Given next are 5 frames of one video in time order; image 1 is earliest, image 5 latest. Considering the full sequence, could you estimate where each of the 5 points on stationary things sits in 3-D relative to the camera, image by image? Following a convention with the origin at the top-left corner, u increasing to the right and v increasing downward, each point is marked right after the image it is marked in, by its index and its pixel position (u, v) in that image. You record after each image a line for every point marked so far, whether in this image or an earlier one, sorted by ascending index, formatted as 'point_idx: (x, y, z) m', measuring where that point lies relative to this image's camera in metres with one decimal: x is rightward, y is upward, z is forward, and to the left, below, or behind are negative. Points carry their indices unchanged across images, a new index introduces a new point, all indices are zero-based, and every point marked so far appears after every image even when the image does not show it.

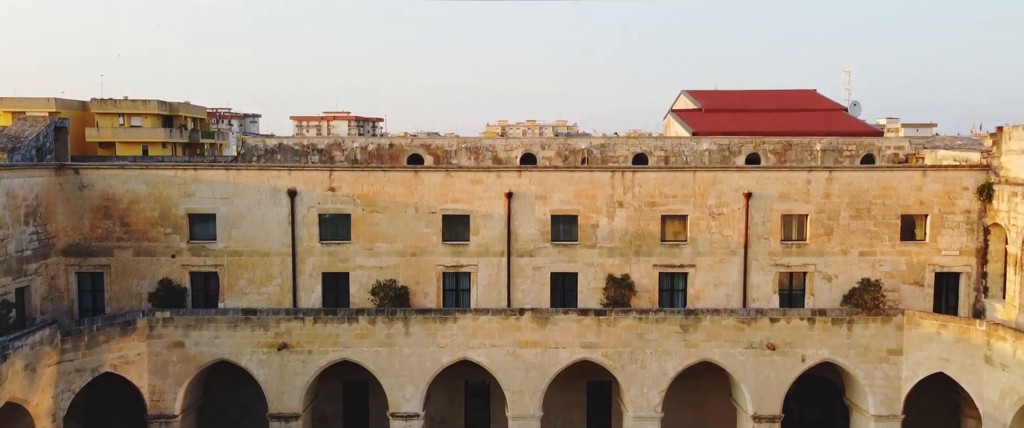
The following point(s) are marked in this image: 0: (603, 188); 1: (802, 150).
0: (+2.0, +0.6, +15.8) m
1: (+7.5, +1.7, +18.6) m
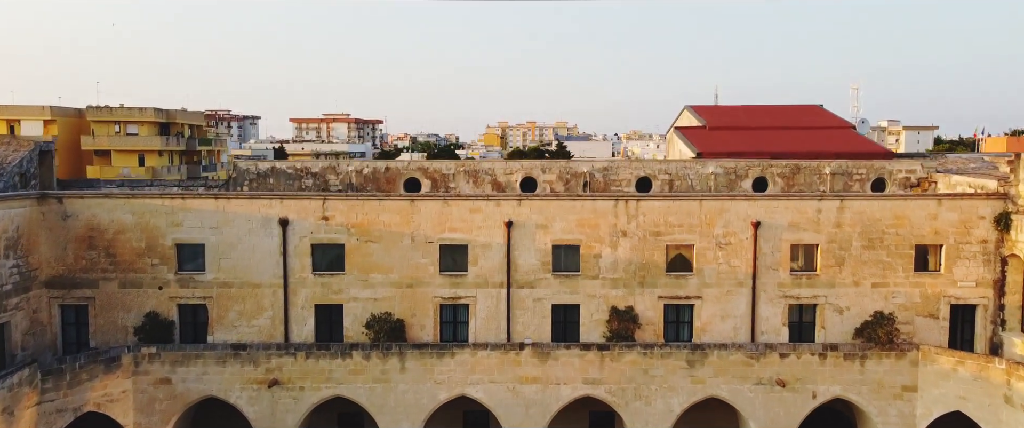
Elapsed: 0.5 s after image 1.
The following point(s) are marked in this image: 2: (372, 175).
0: (+2.0, -0.1, +15.3) m
1: (+7.5, +1.0, +18.0) m
2: (-3.5, +1.0, +18.0) m
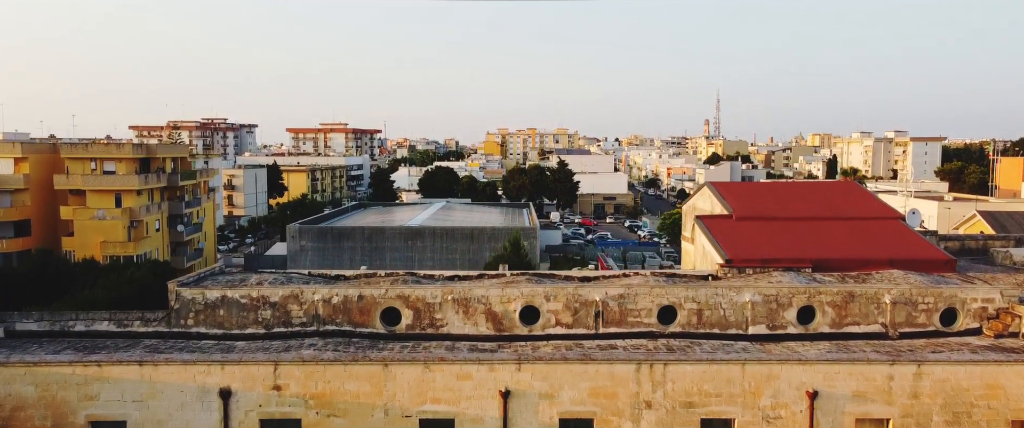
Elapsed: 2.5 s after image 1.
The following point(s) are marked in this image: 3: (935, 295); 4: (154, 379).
0: (+2.0, -2.9, +12.3) m
1: (+7.4, -1.8, +15.0) m
2: (-3.6, -1.9, +15.0) m
3: (+8.8, -1.7, +15.0) m
4: (-6.0, -2.8, +12.0) m
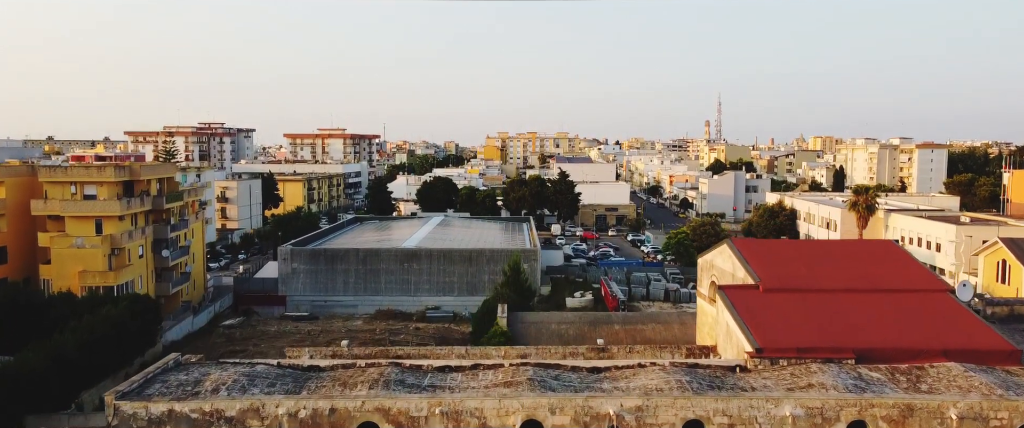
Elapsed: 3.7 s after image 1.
0: (+1.9, -4.7, +10.0) m
1: (+7.4, -3.6, +12.8) m
2: (-3.6, -3.7, +12.7) m
3: (+8.8, -3.5, +12.7) m
4: (-6.0, -4.5, +9.8) m
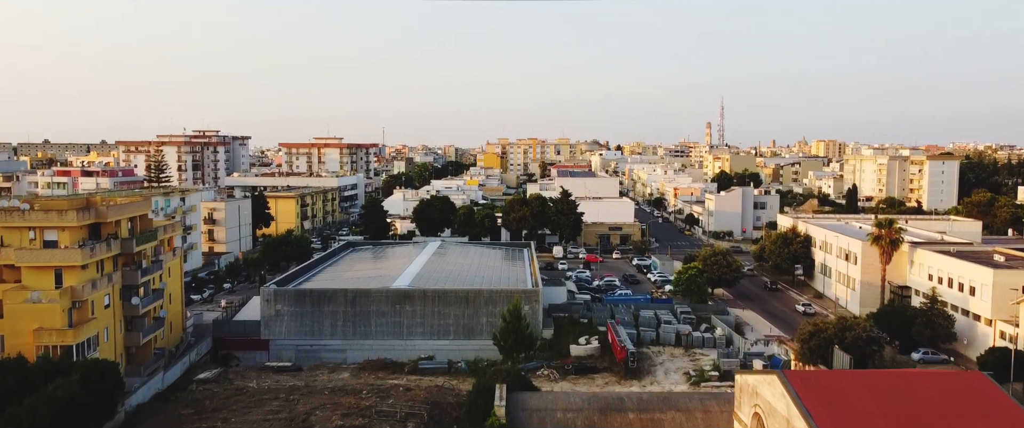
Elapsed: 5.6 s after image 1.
0: (+1.9, -7.6, +5.9) m
1: (+7.4, -6.5, +8.7) m
2: (-3.6, -6.6, +8.6) m
3: (+8.8, -6.4, +8.6) m
4: (-6.1, -7.4, +5.7) m
